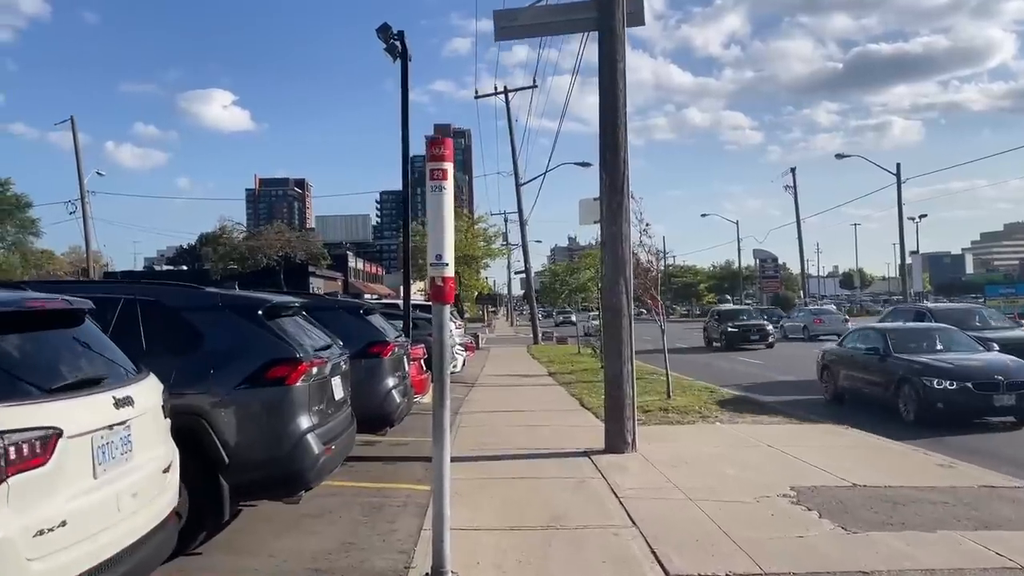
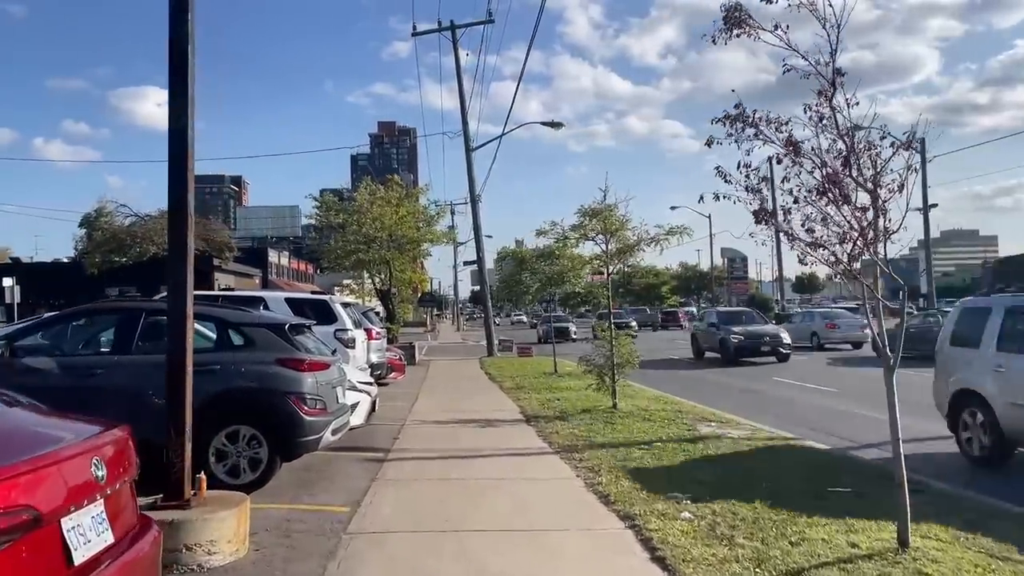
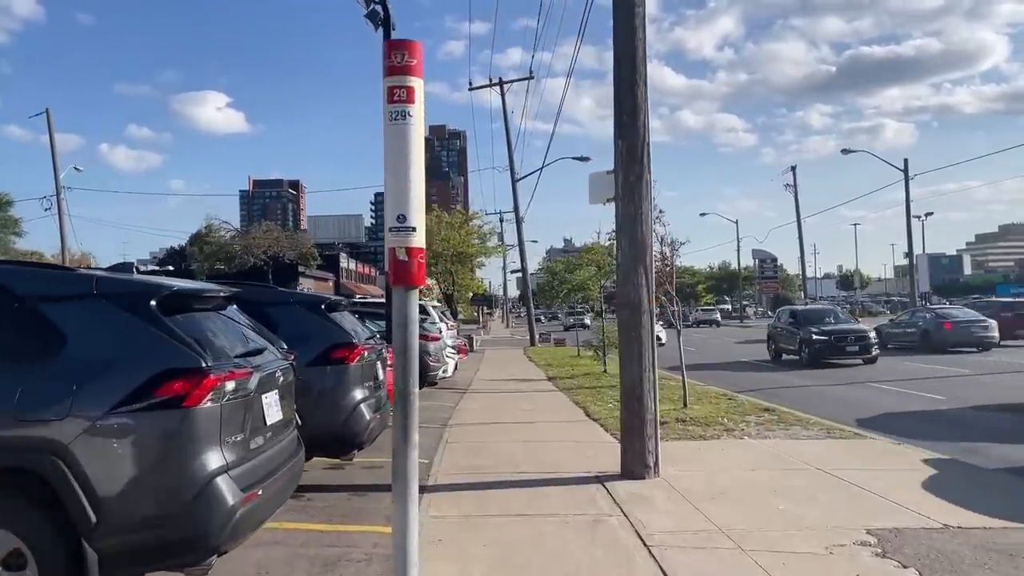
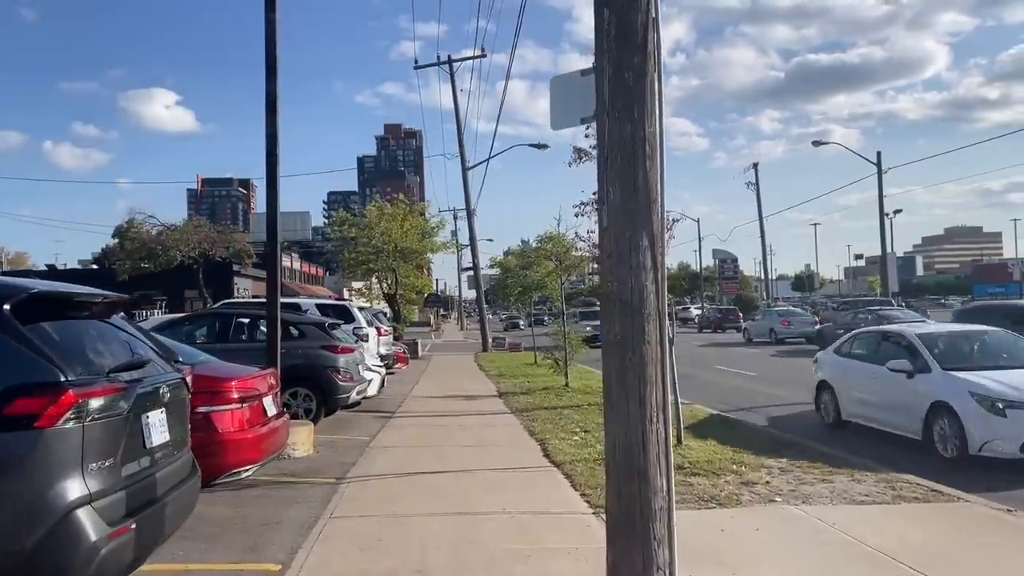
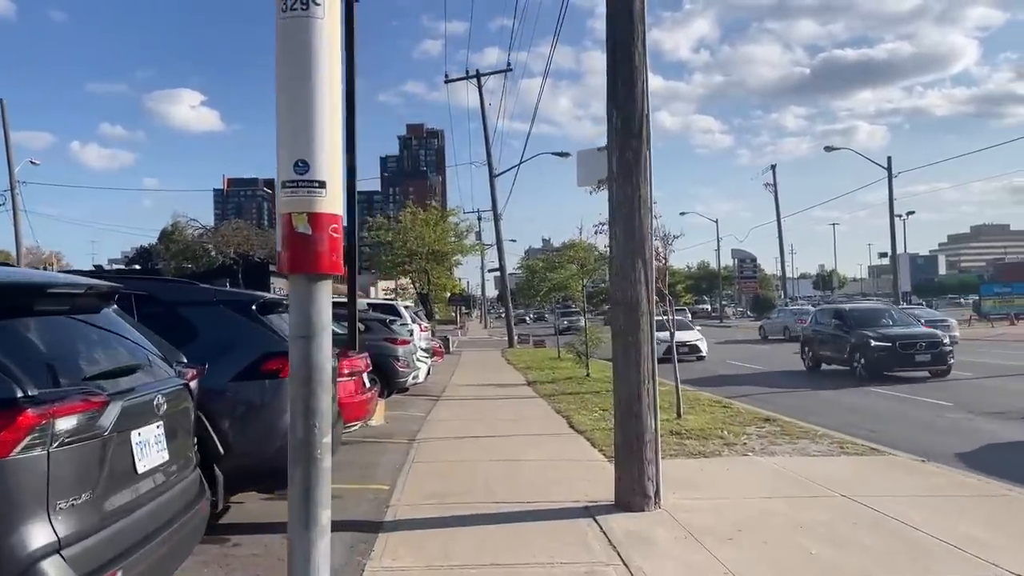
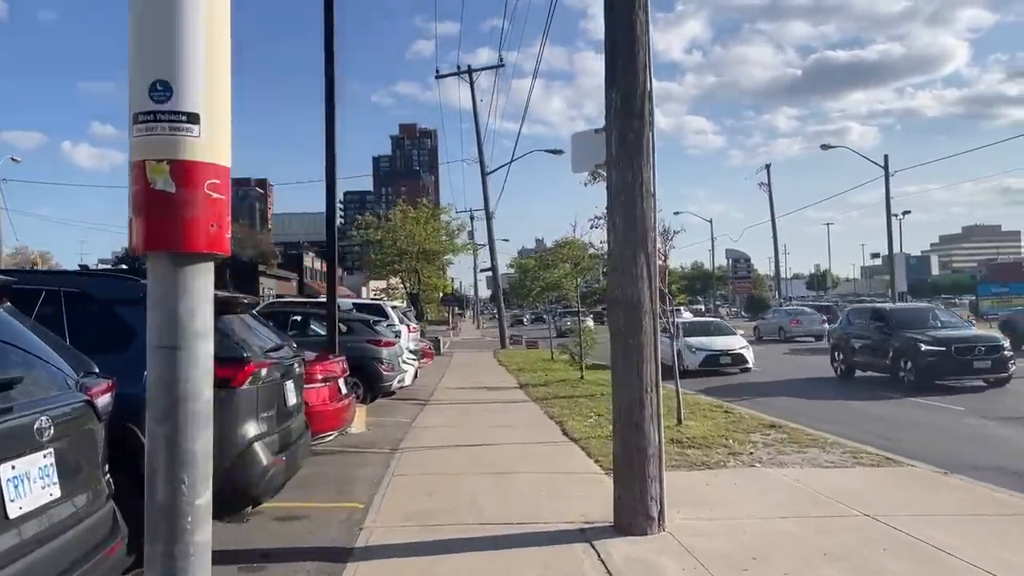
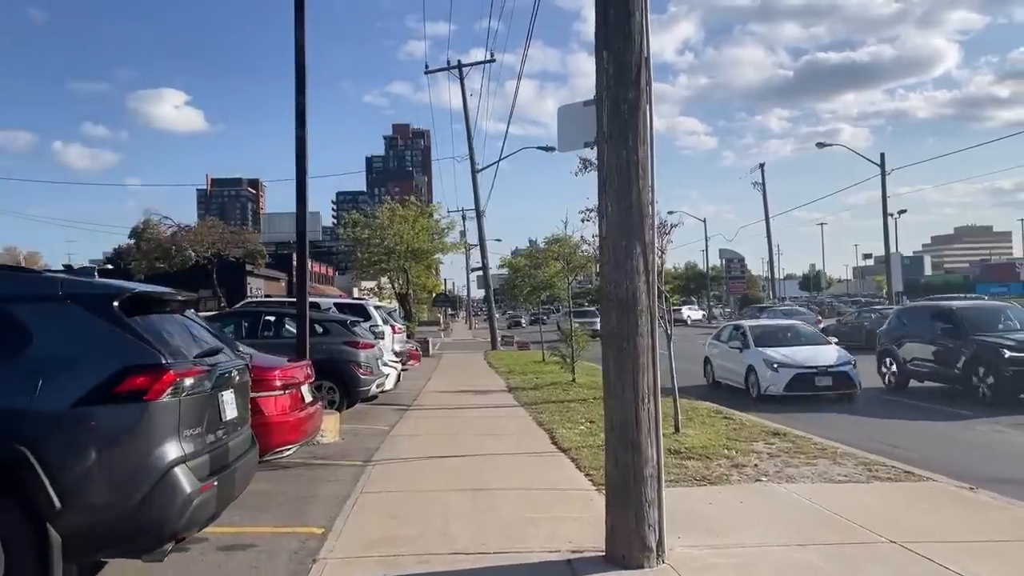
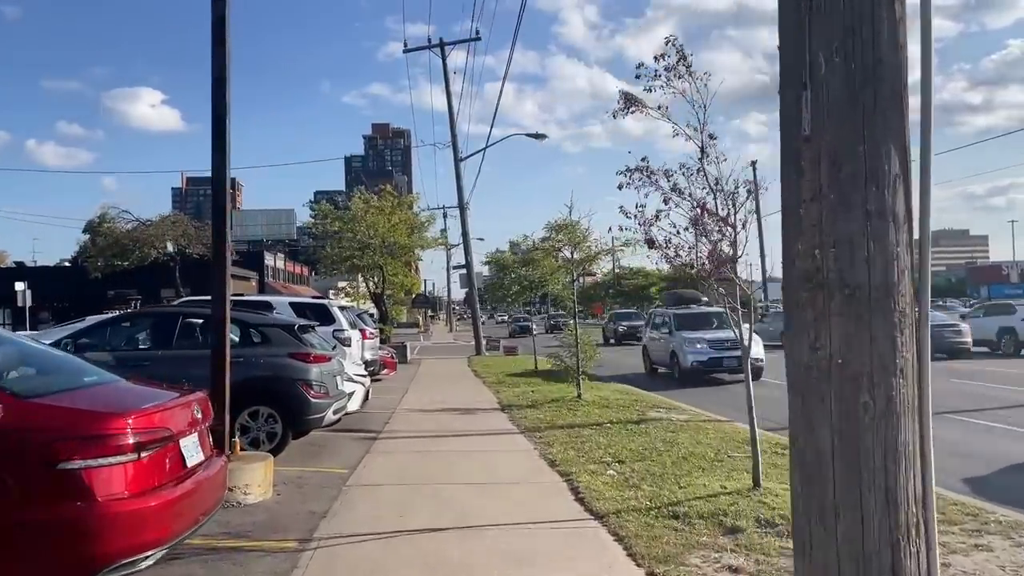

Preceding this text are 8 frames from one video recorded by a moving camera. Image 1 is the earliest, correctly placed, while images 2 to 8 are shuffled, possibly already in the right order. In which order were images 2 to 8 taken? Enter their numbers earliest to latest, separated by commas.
3, 5, 6, 7, 4, 8, 2
